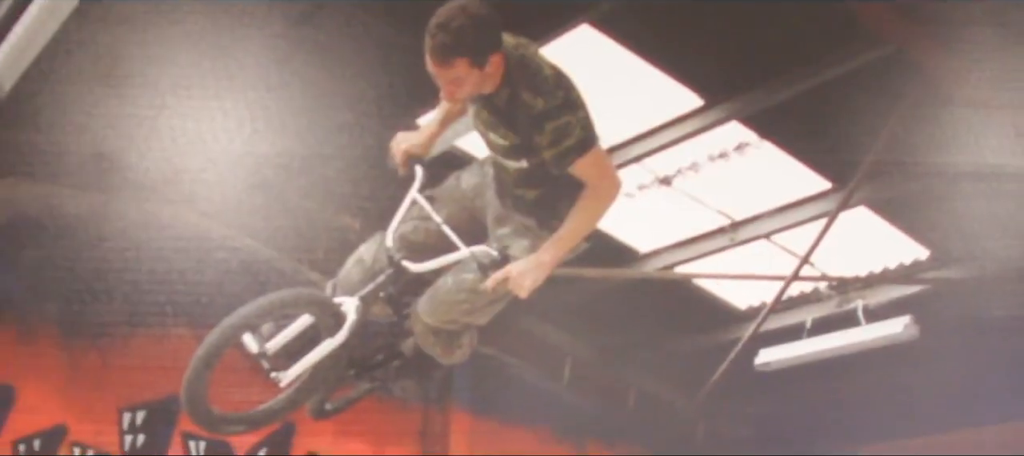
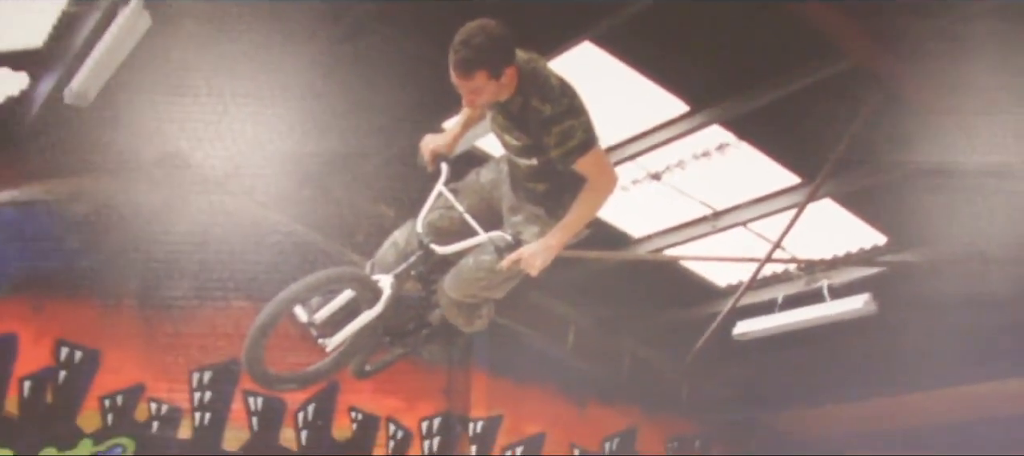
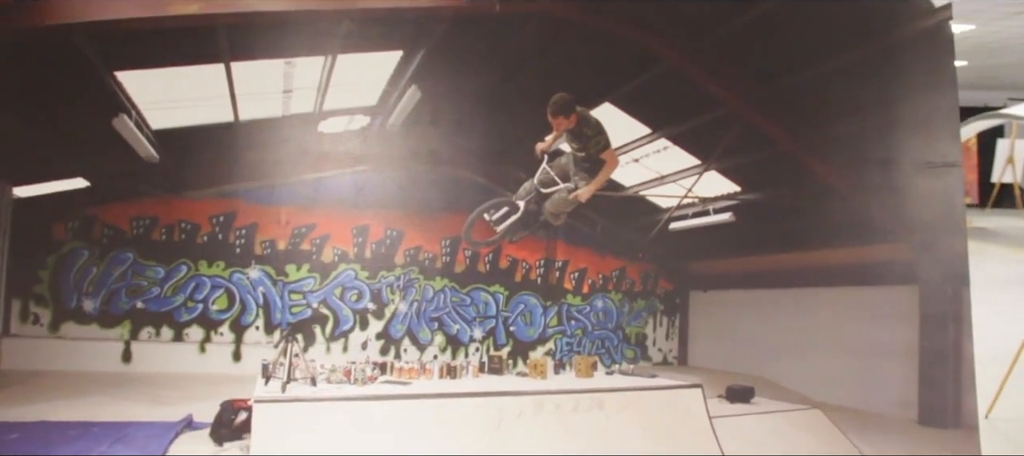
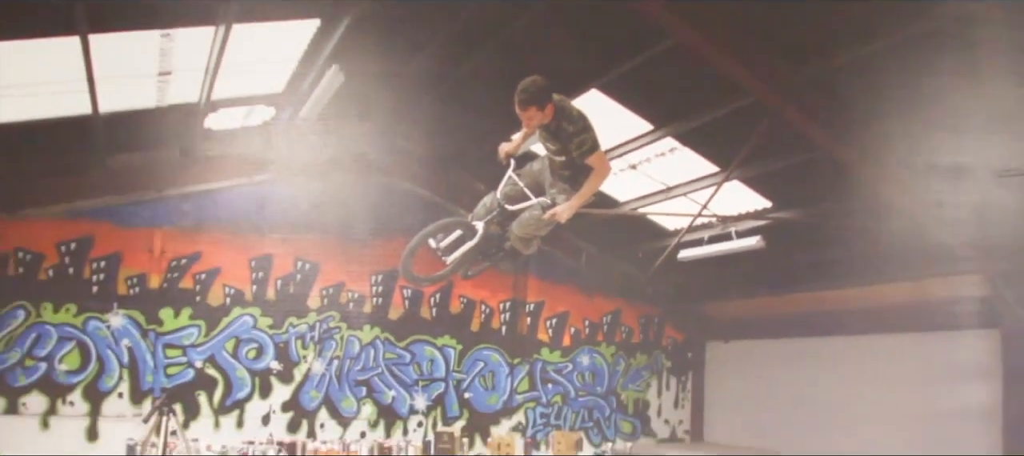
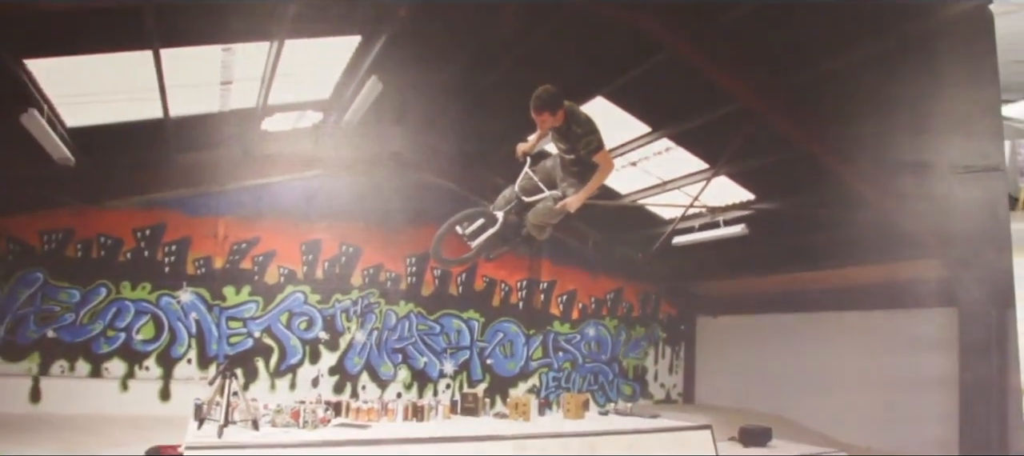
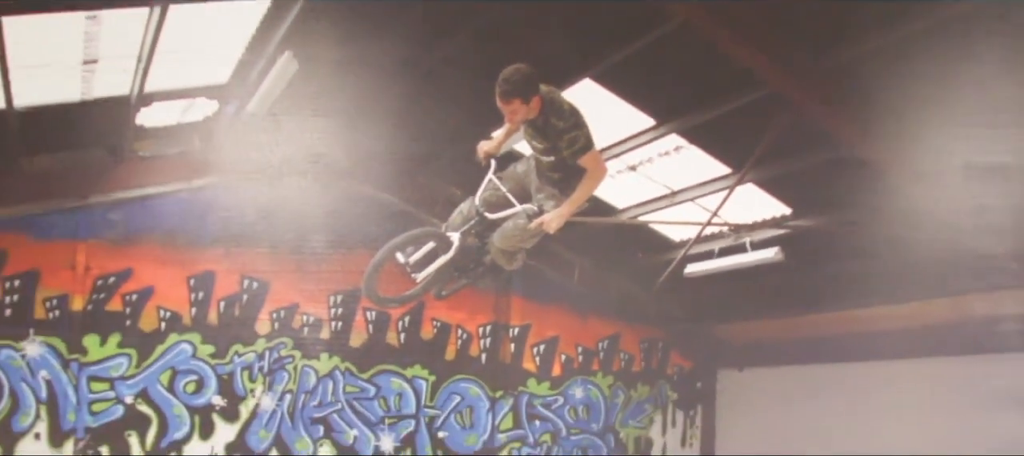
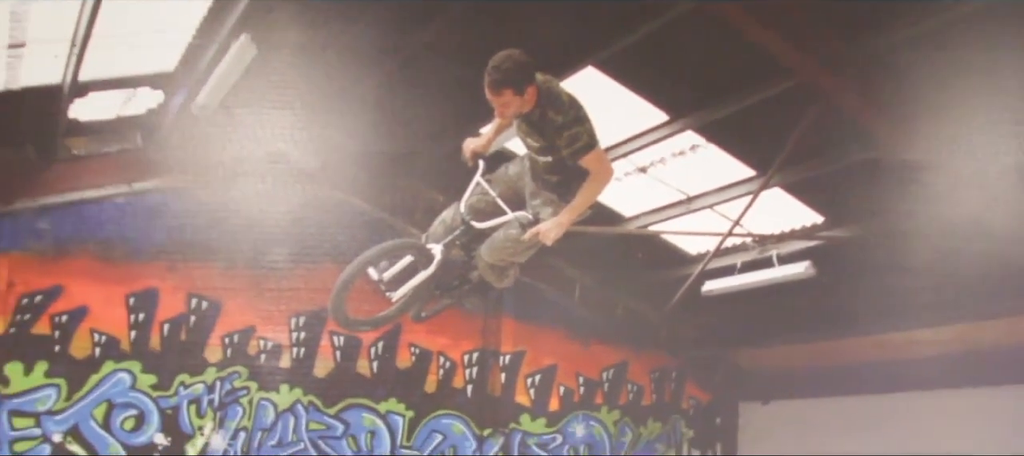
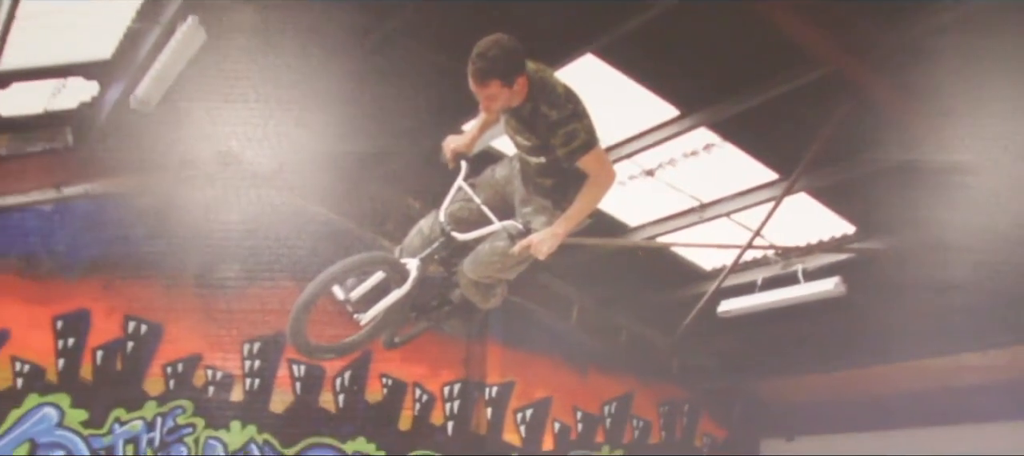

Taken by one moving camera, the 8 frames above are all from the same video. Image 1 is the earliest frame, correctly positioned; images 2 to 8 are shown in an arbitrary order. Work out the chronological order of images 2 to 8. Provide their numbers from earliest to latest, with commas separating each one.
2, 8, 7, 6, 4, 5, 3
